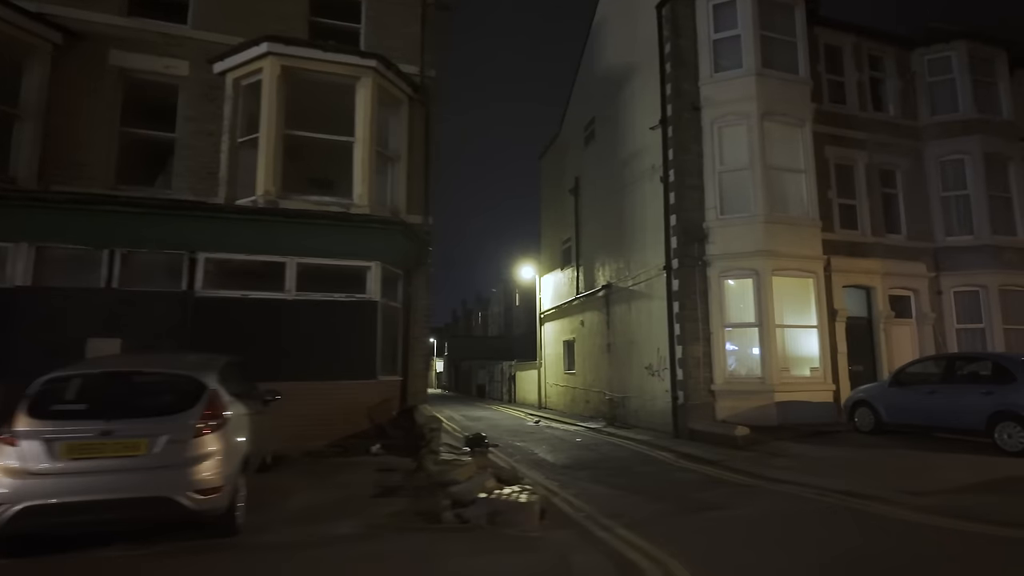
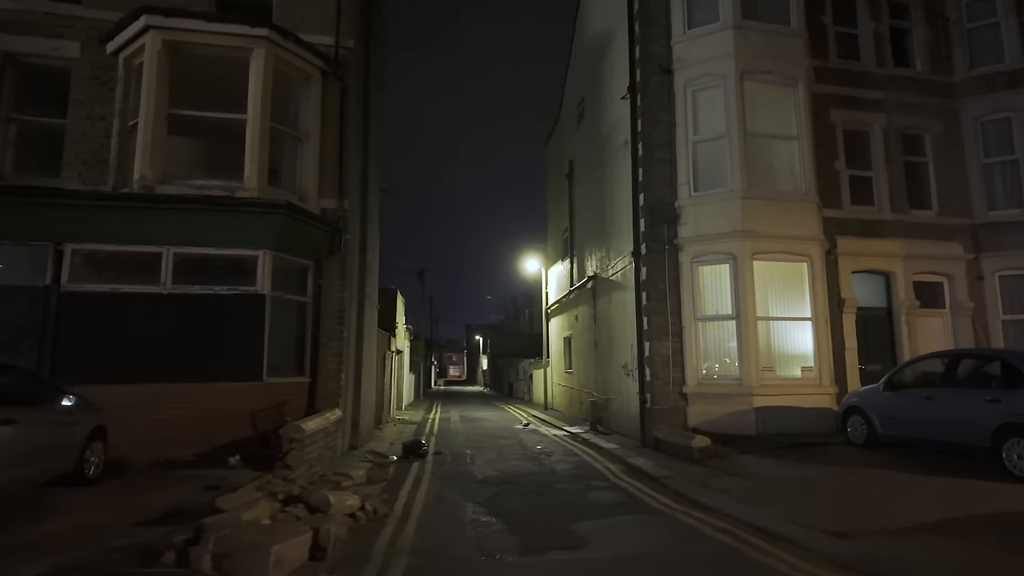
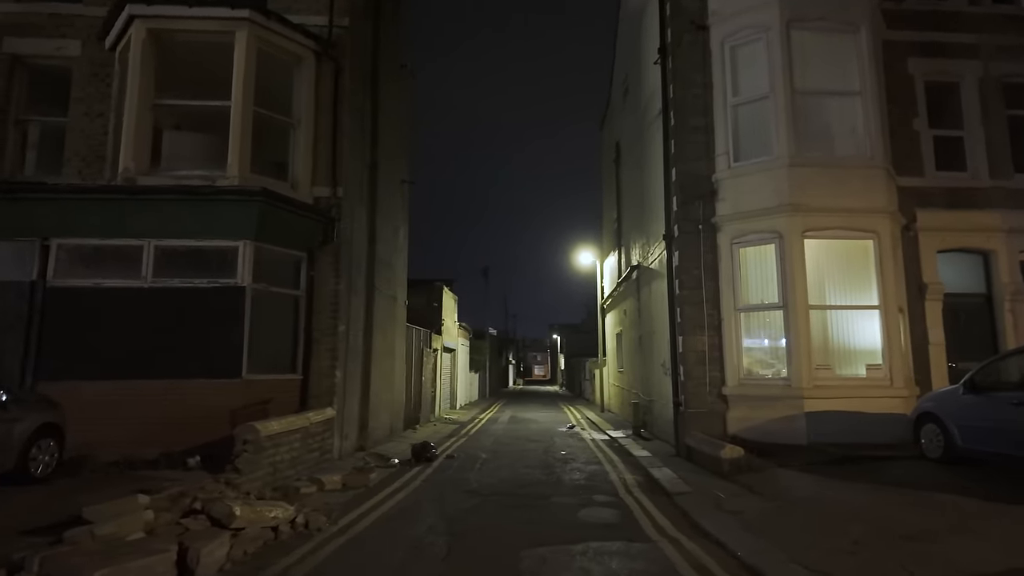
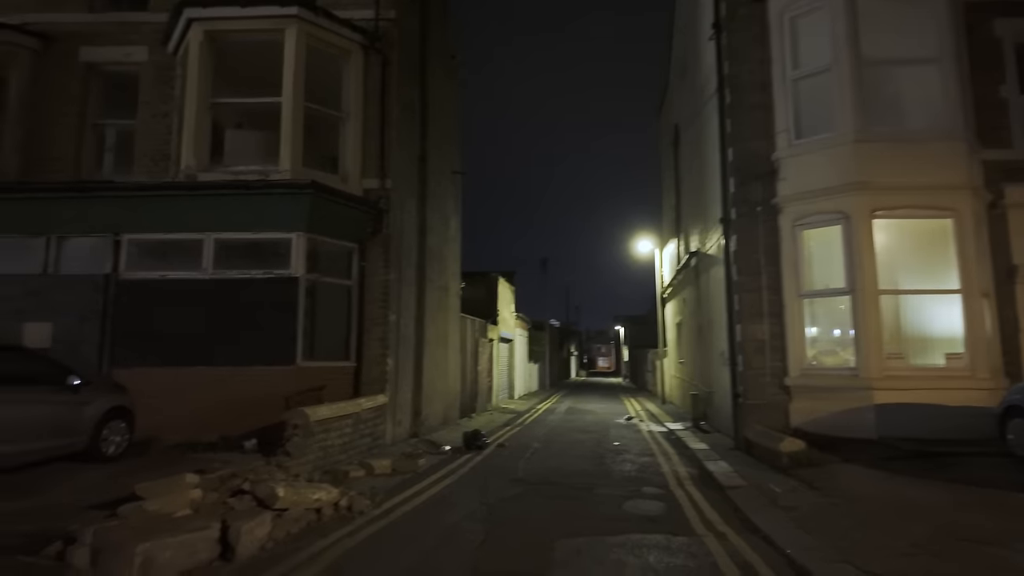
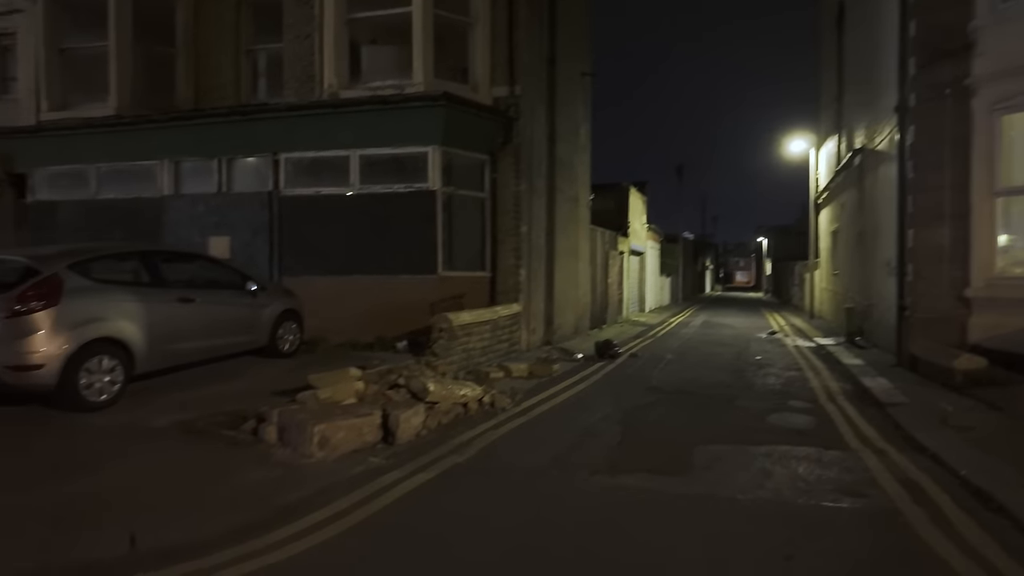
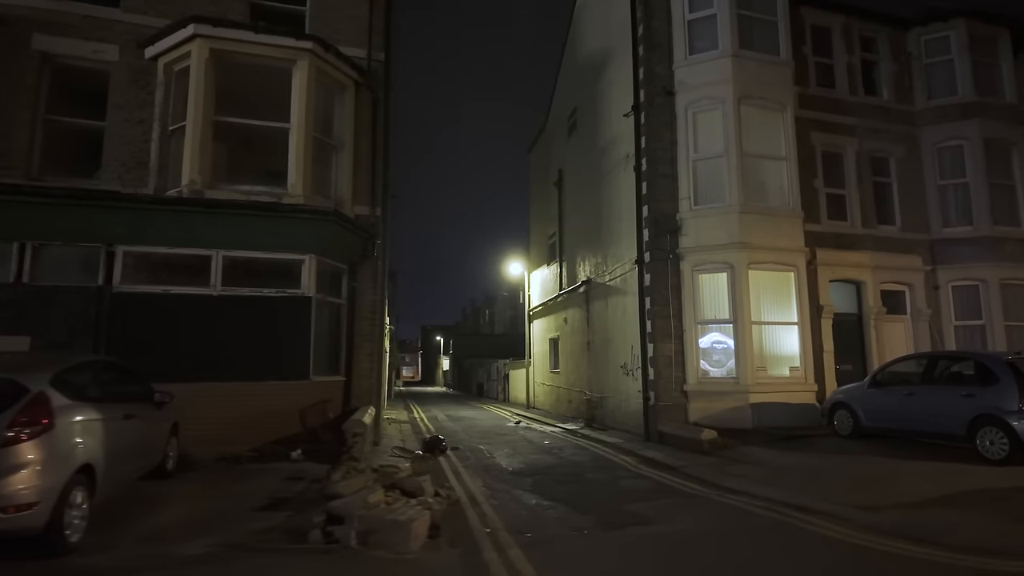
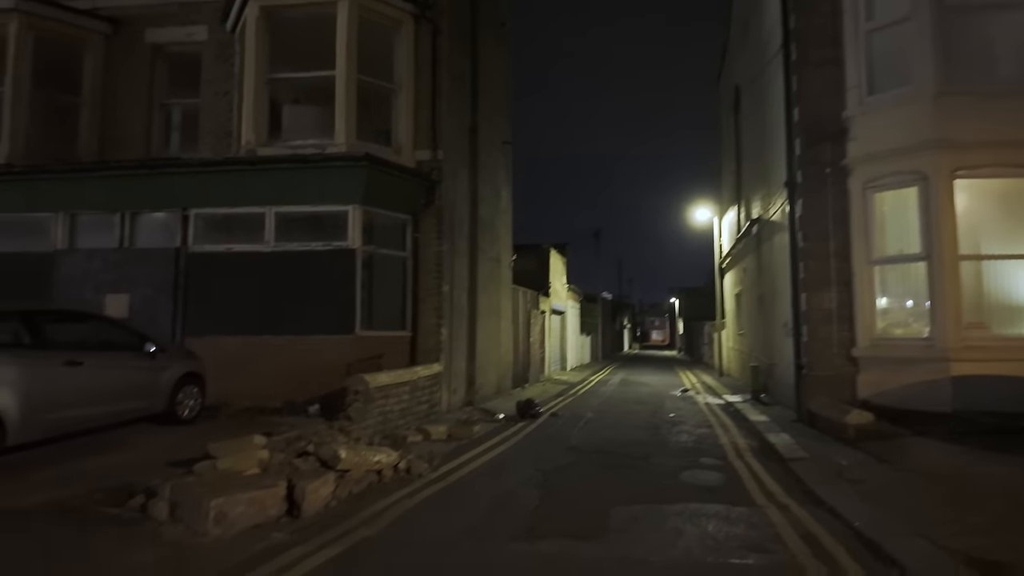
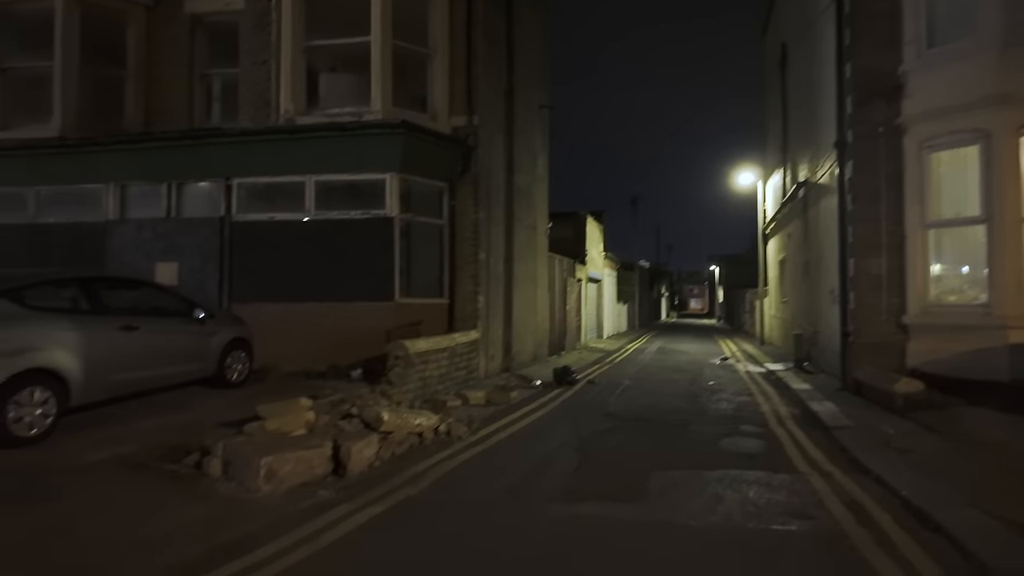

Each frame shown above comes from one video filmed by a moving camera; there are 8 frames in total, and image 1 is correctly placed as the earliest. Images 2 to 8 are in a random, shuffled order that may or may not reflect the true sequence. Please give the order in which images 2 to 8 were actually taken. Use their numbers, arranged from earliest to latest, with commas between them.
6, 2, 3, 4, 7, 8, 5
